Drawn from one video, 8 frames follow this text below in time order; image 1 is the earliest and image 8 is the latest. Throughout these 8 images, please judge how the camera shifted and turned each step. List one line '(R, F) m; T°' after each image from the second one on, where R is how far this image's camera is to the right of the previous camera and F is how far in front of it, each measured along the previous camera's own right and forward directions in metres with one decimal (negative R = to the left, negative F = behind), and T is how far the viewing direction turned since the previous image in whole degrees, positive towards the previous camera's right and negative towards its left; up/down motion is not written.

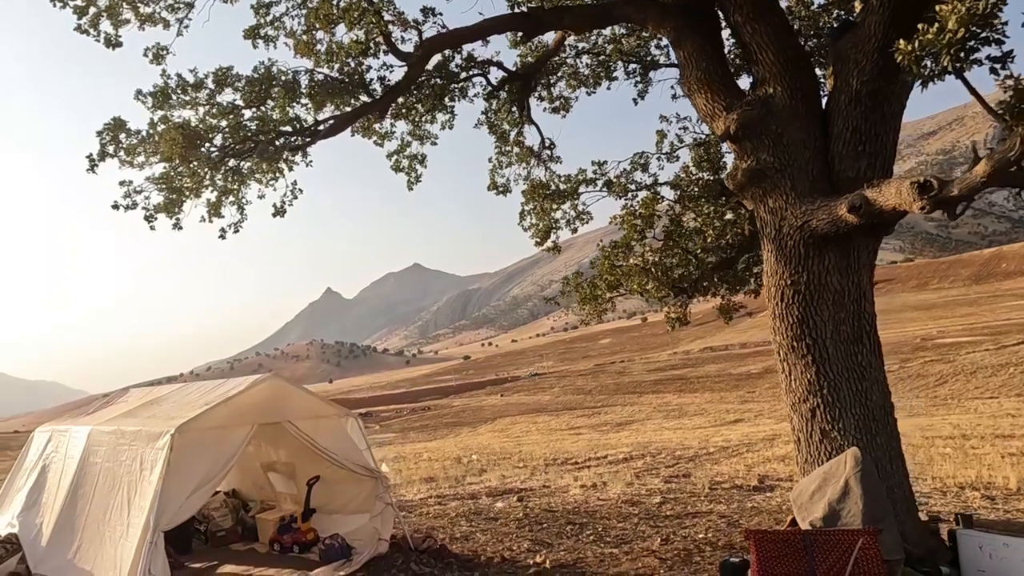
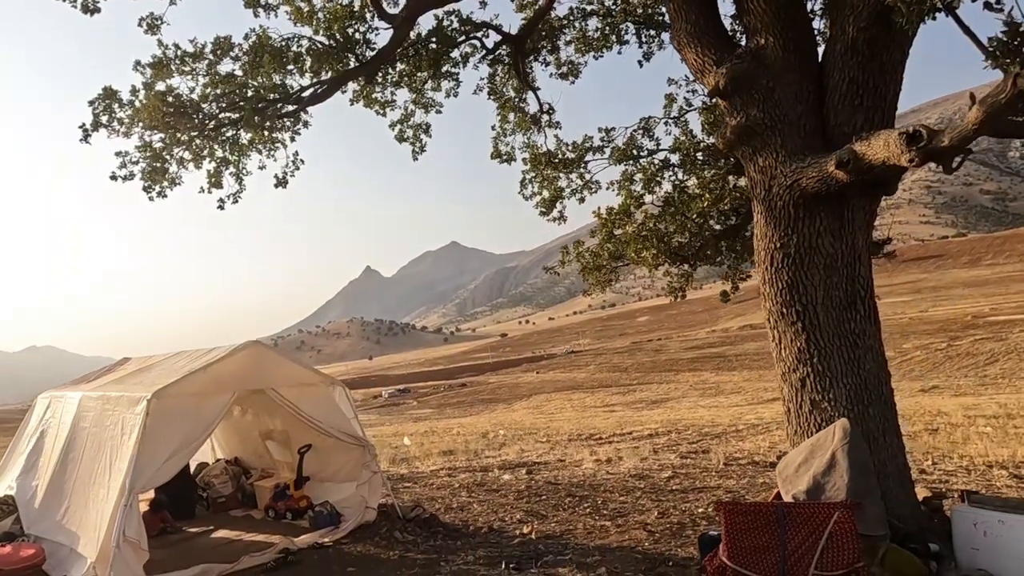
(+0.6, +0.2) m; -3°
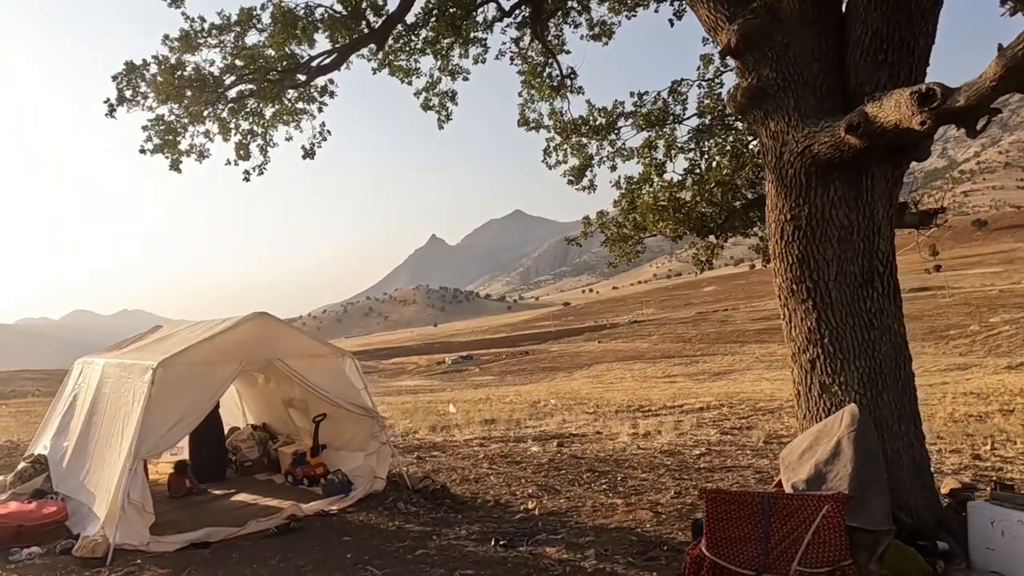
(+0.7, +0.2) m; -5°
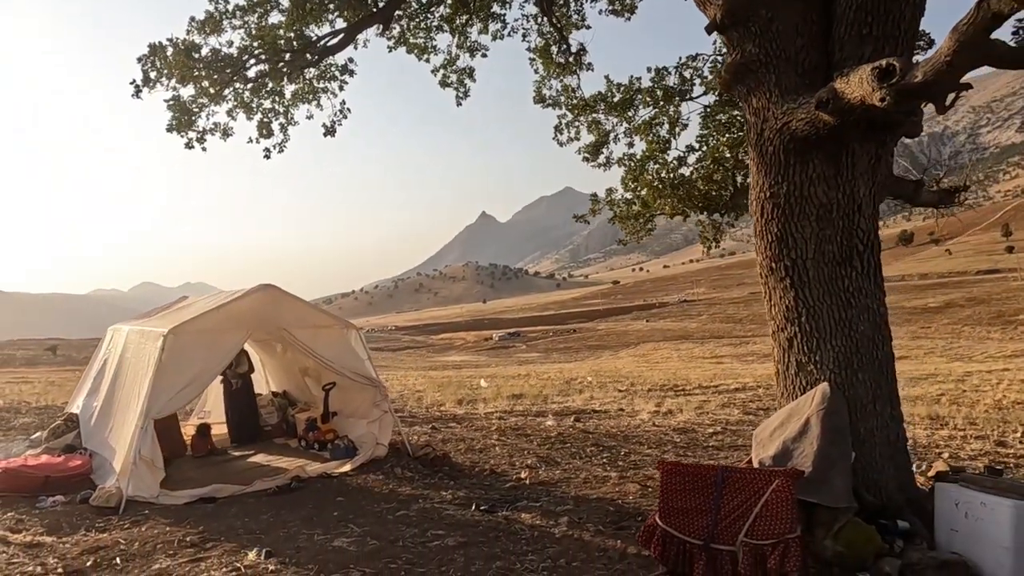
(+0.7, -0.2) m; -4°
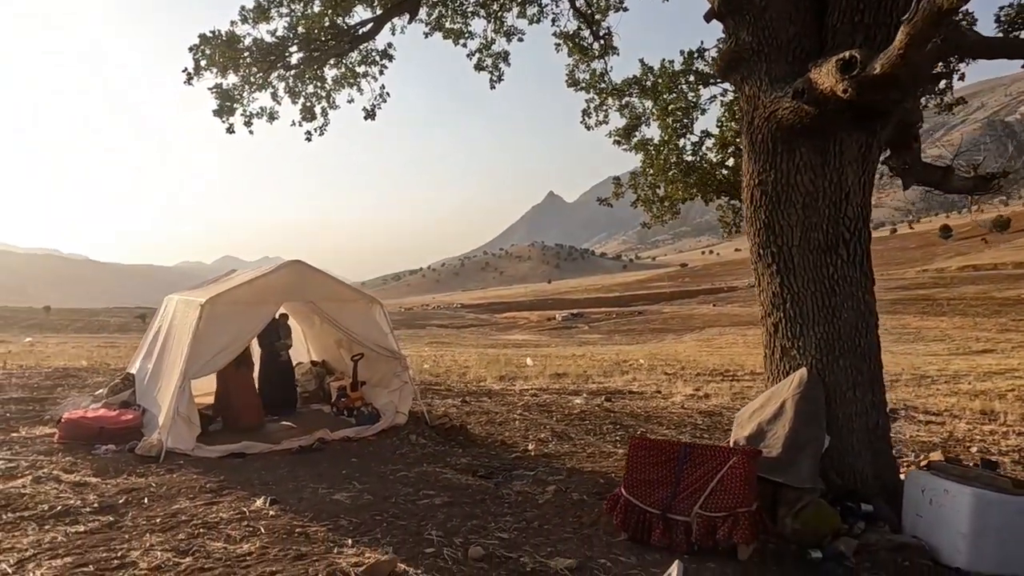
(+0.7, -0.3) m; -6°
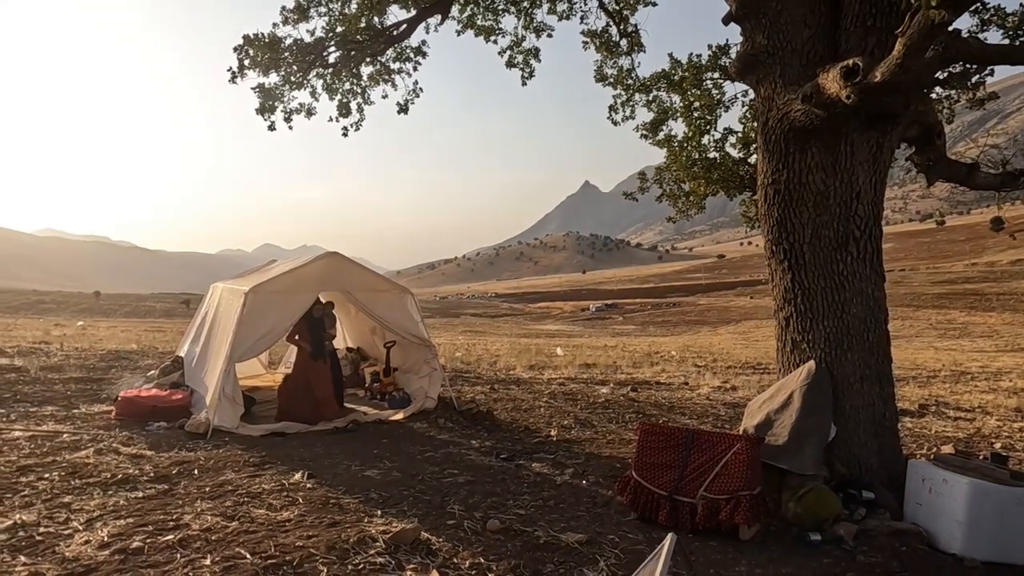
(+0.1, -0.4) m; -3°
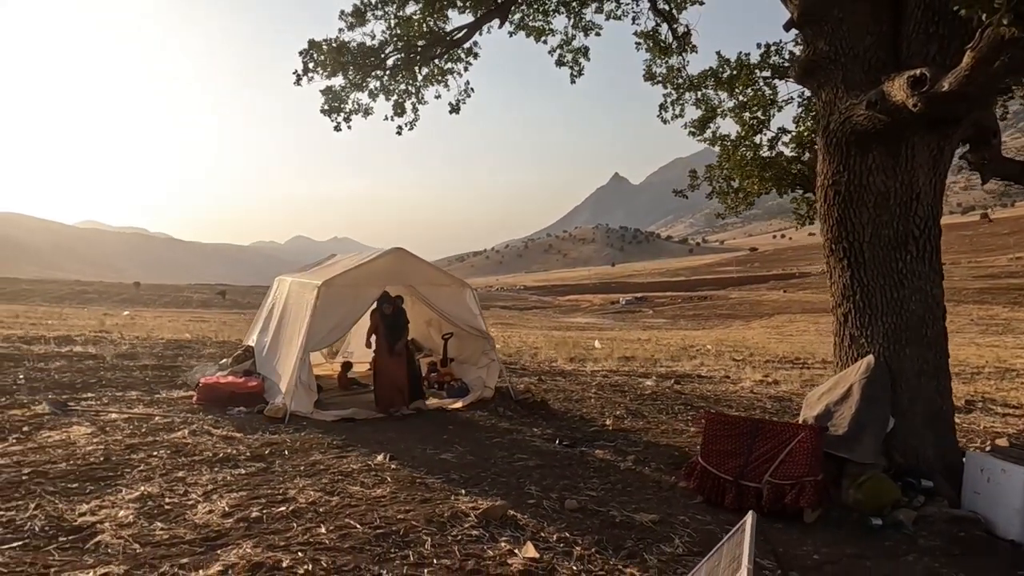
(-0.4, -0.4) m; -2°
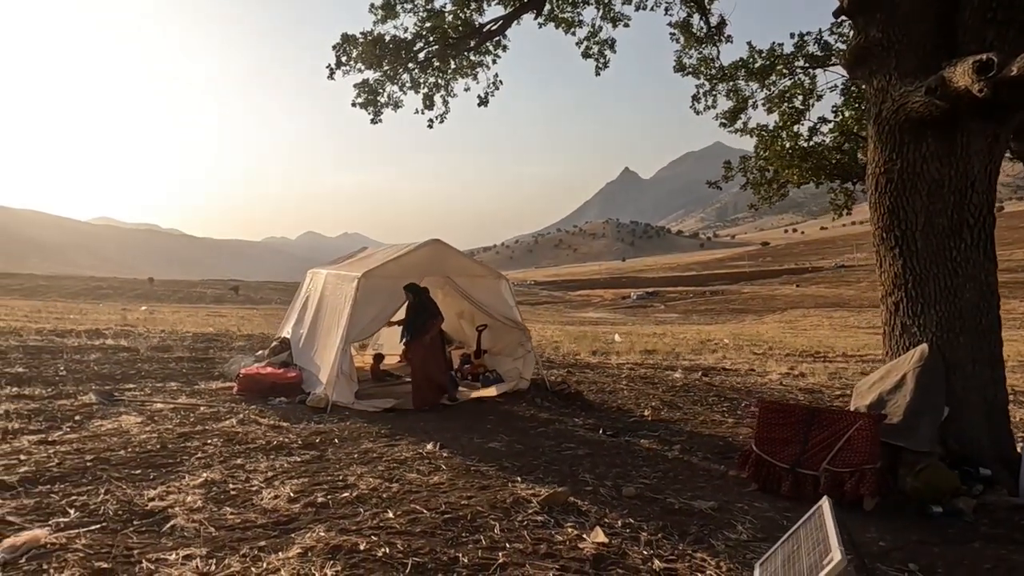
(-0.4, 0.0) m; -1°
